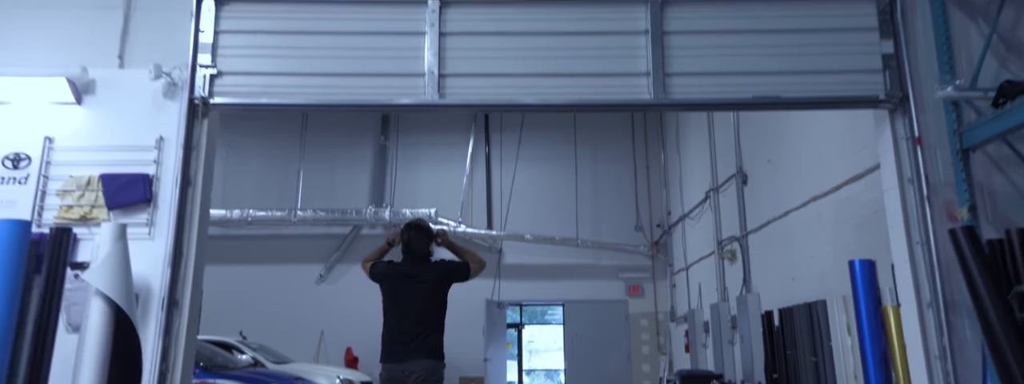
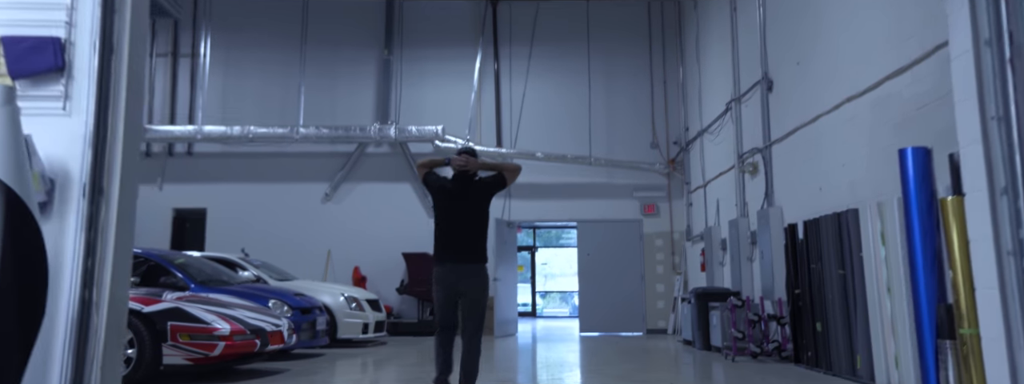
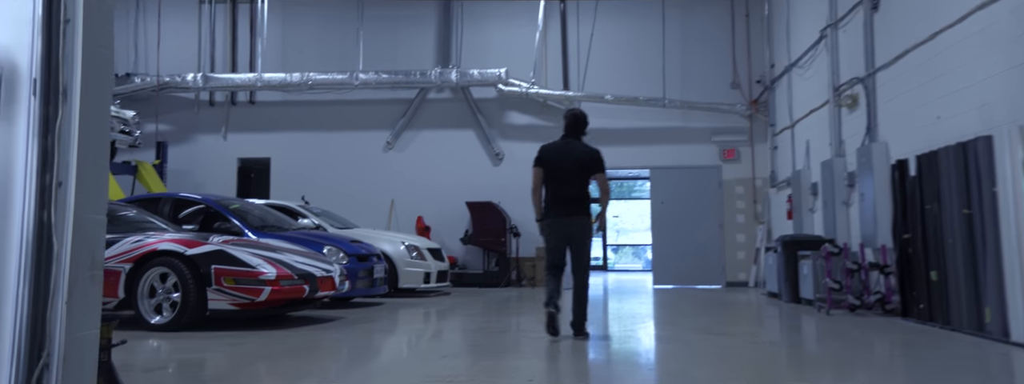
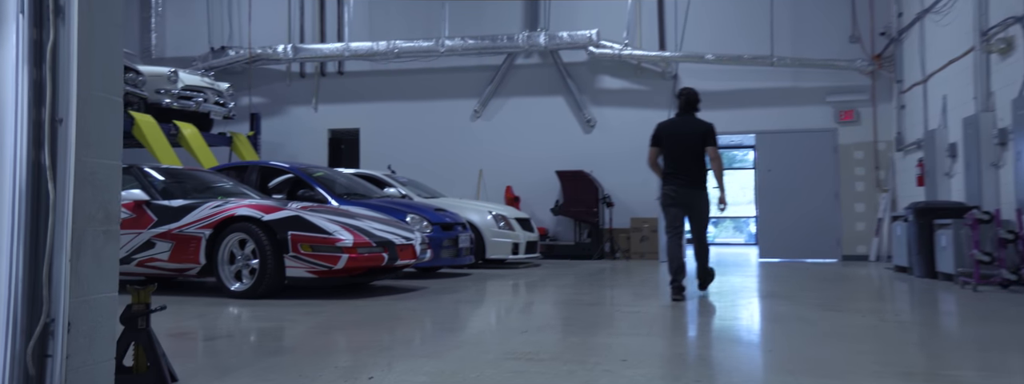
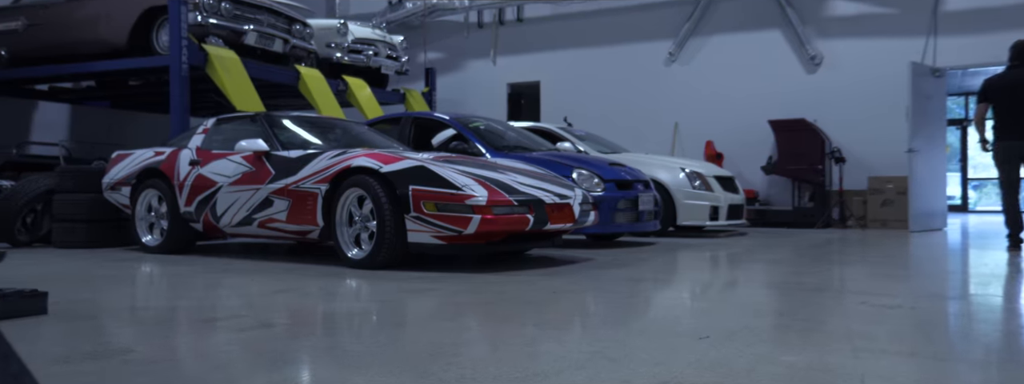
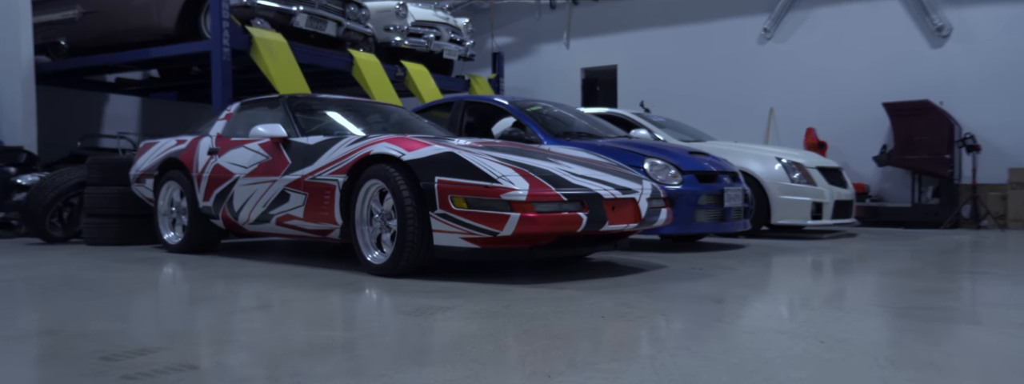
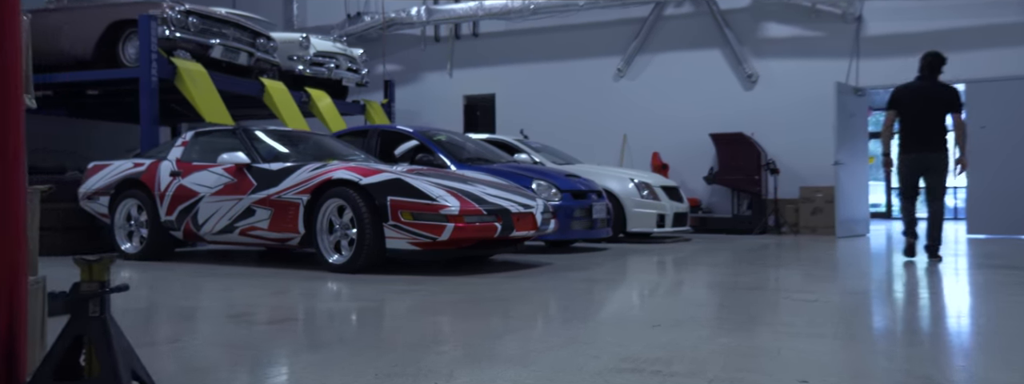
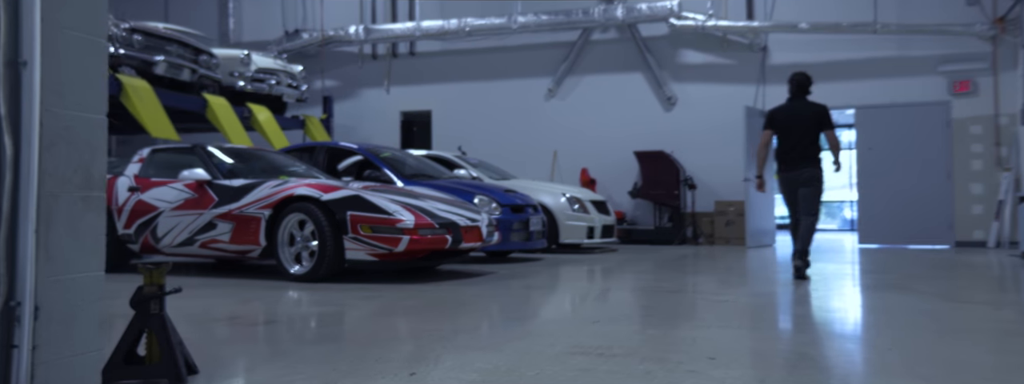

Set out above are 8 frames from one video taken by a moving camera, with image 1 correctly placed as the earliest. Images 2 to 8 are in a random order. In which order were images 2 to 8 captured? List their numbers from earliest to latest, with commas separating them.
2, 3, 4, 8, 7, 5, 6
